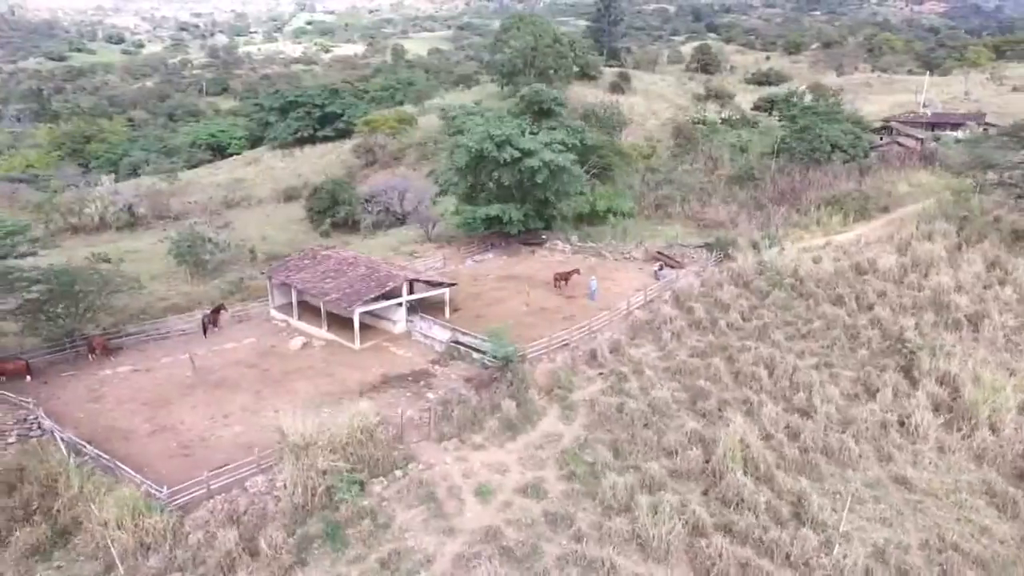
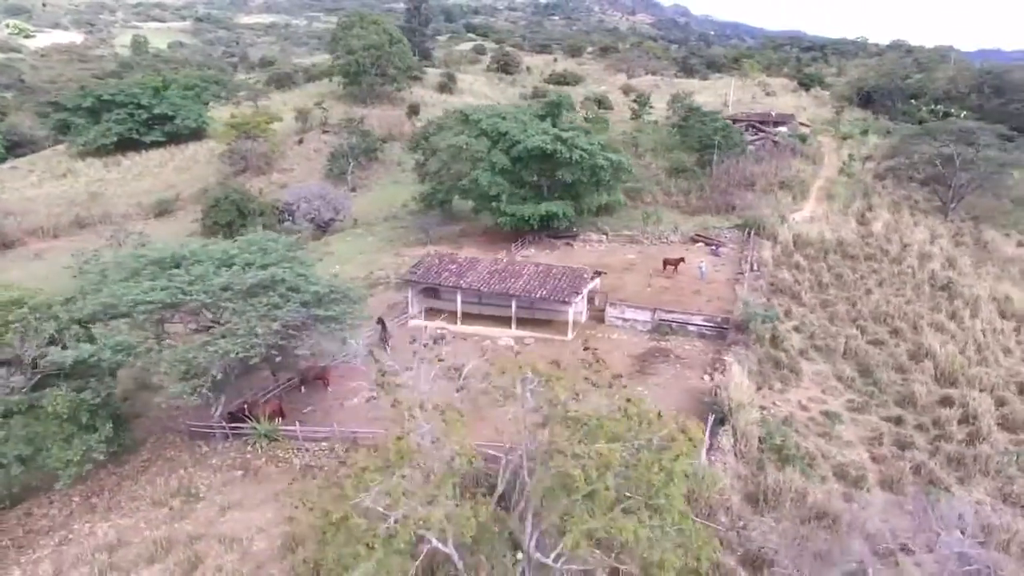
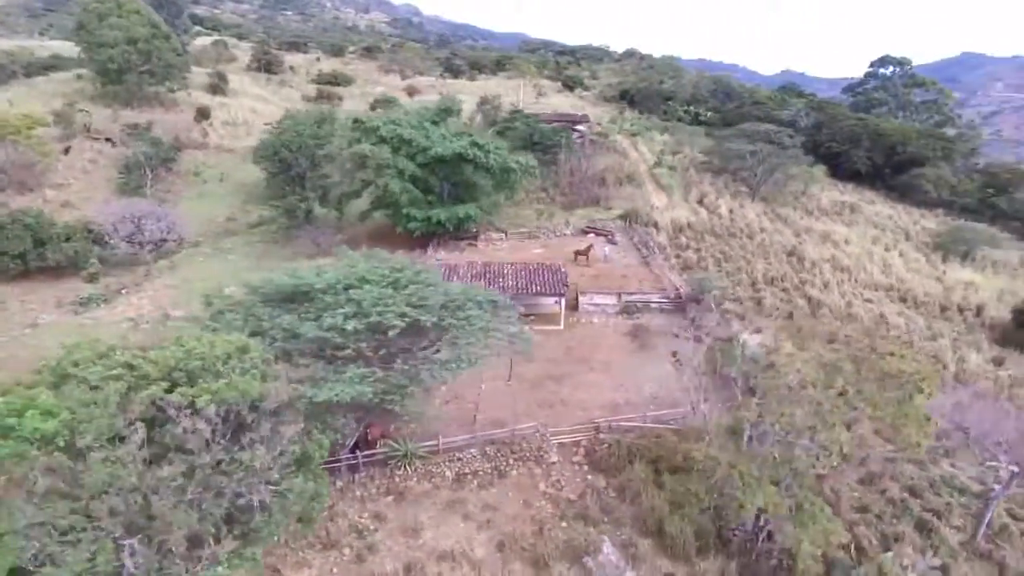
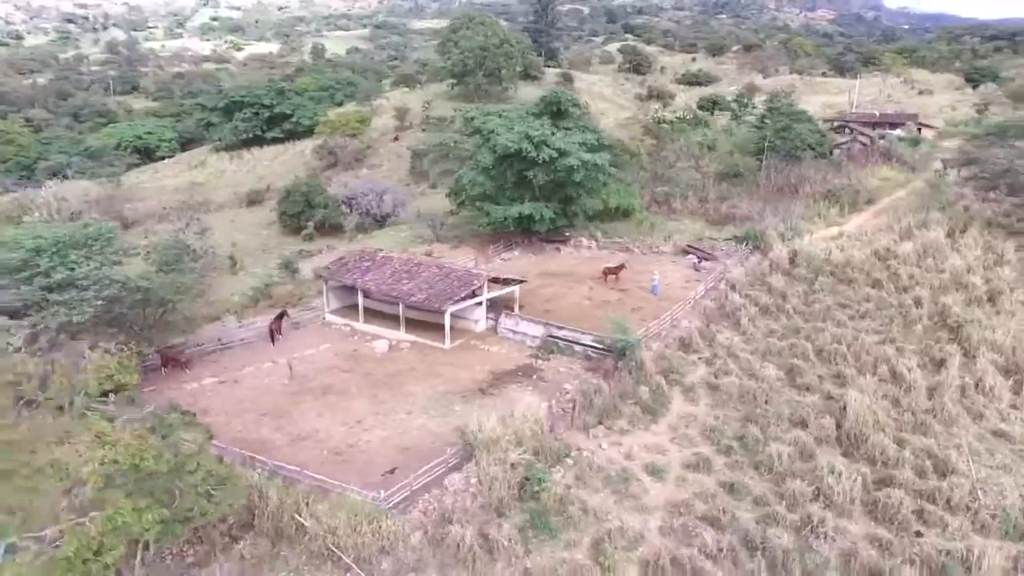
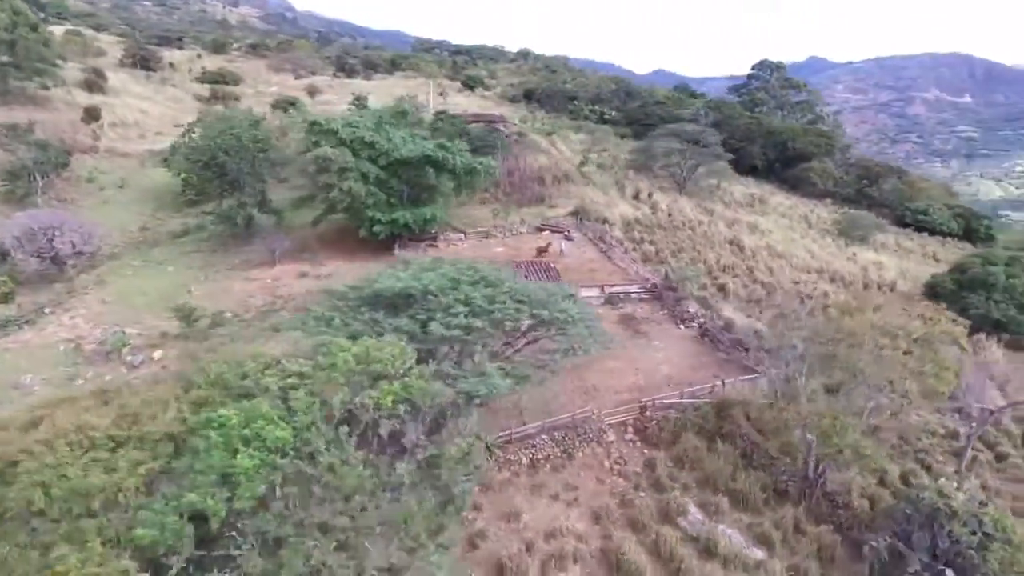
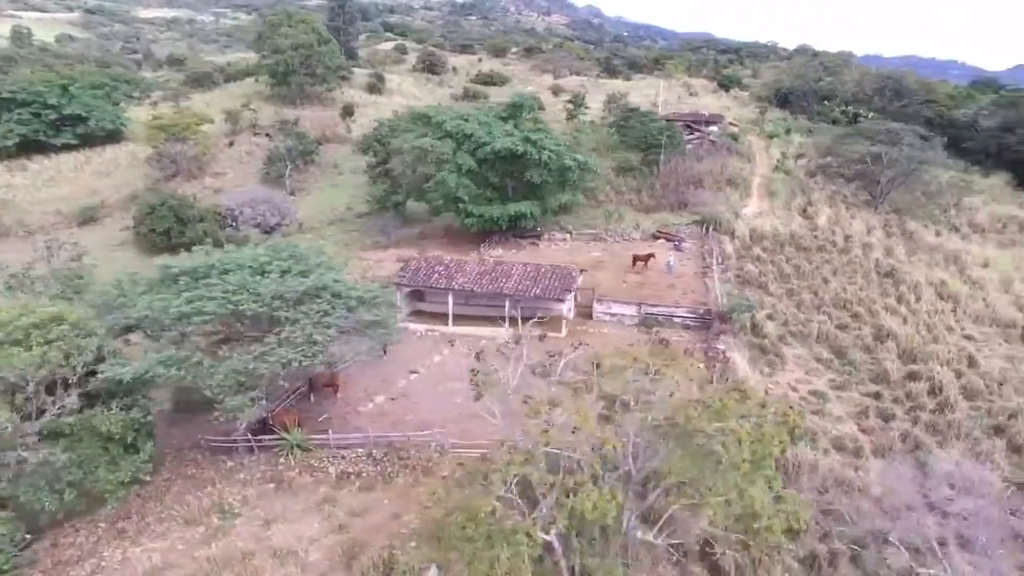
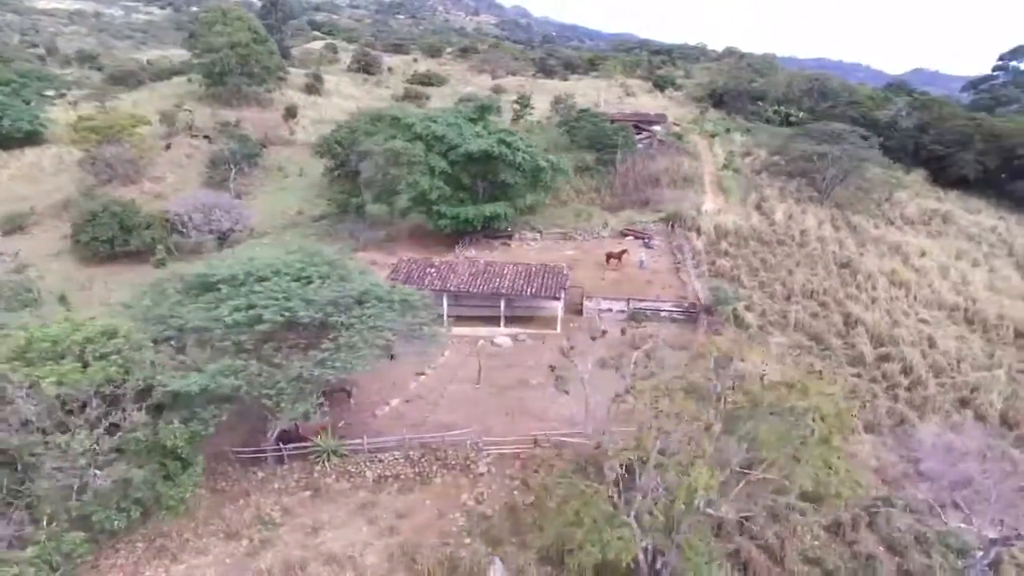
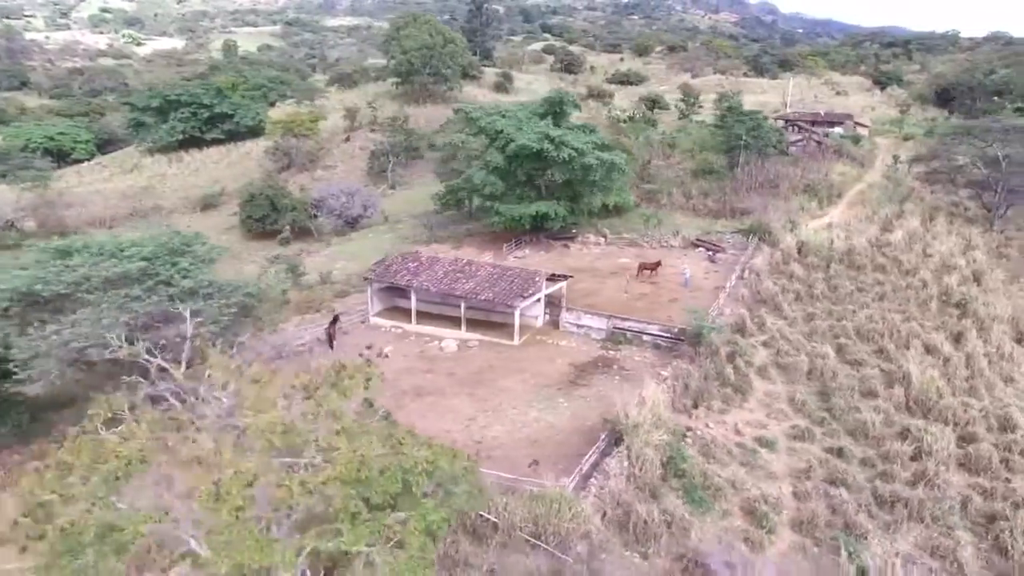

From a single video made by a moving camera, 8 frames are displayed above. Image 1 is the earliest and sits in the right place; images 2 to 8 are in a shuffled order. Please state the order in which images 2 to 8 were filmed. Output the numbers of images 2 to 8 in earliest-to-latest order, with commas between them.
4, 8, 2, 6, 7, 3, 5
